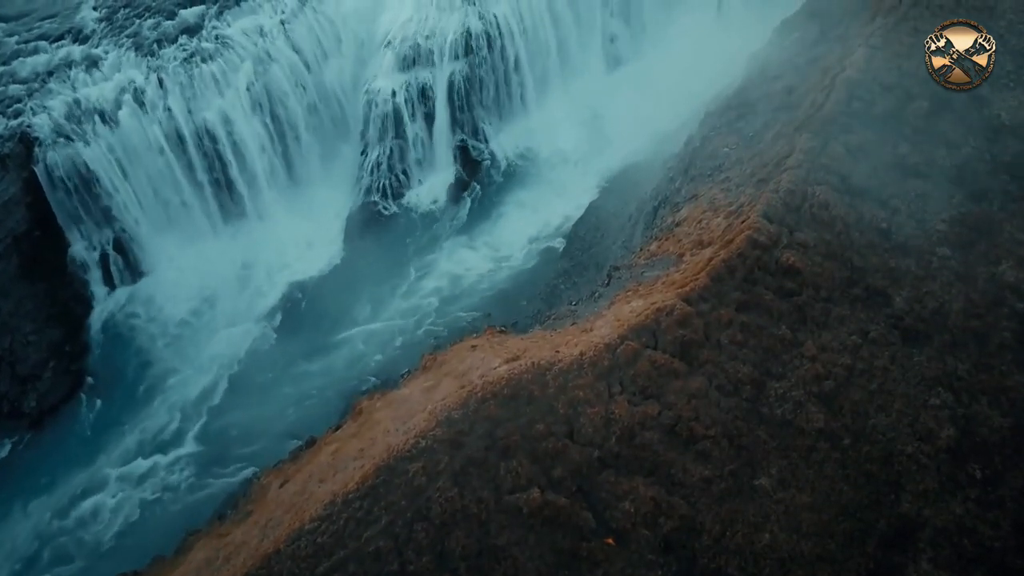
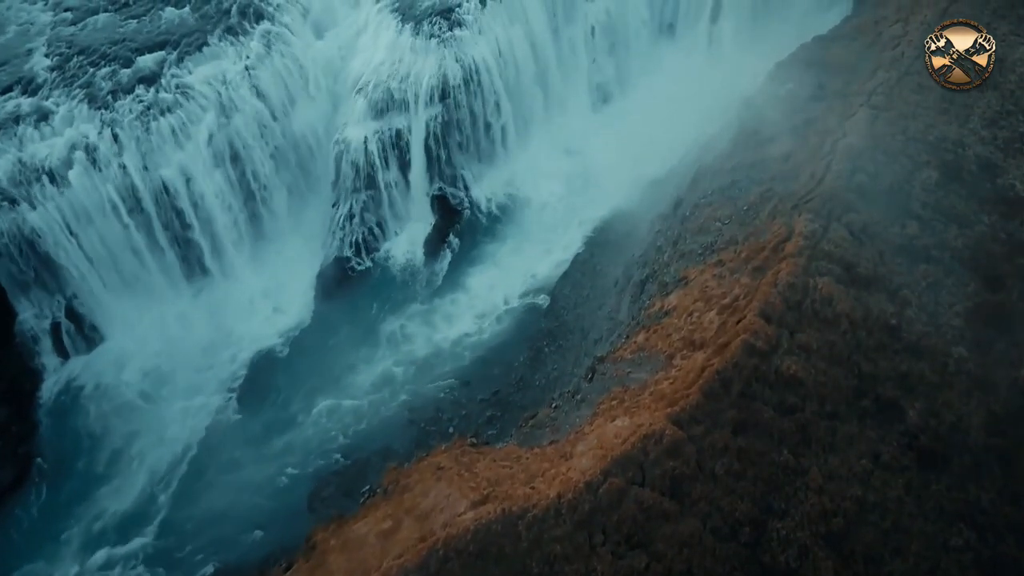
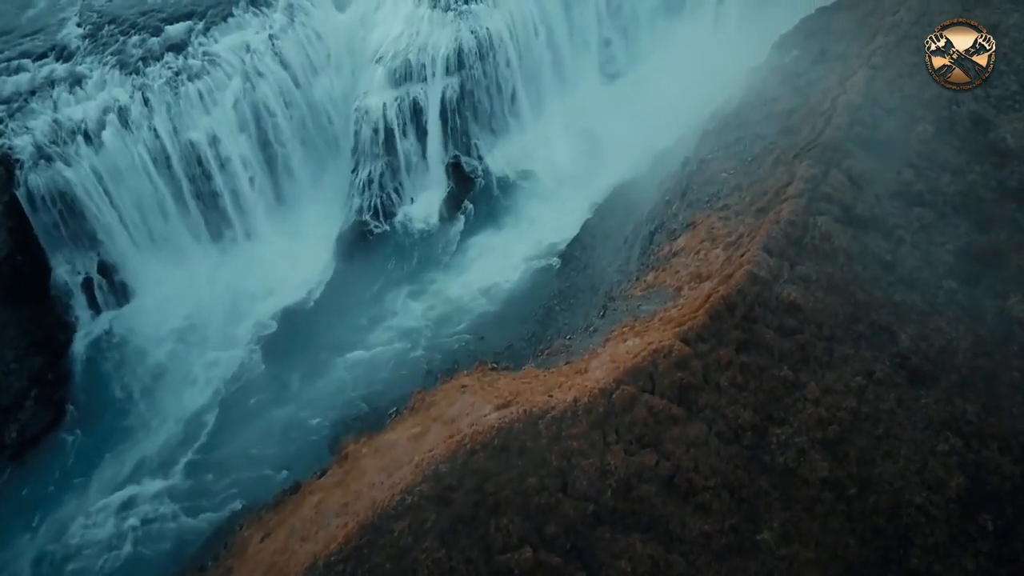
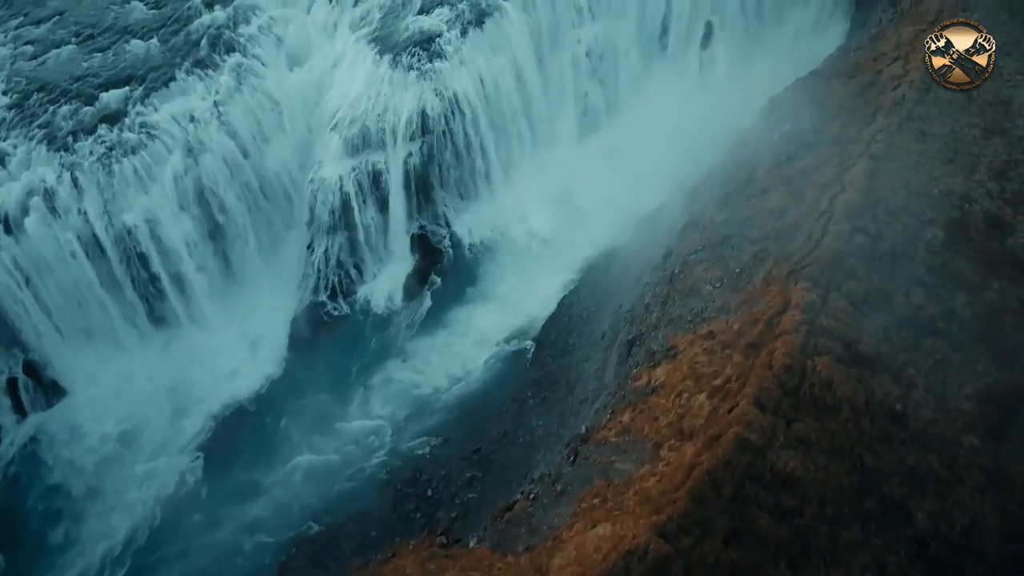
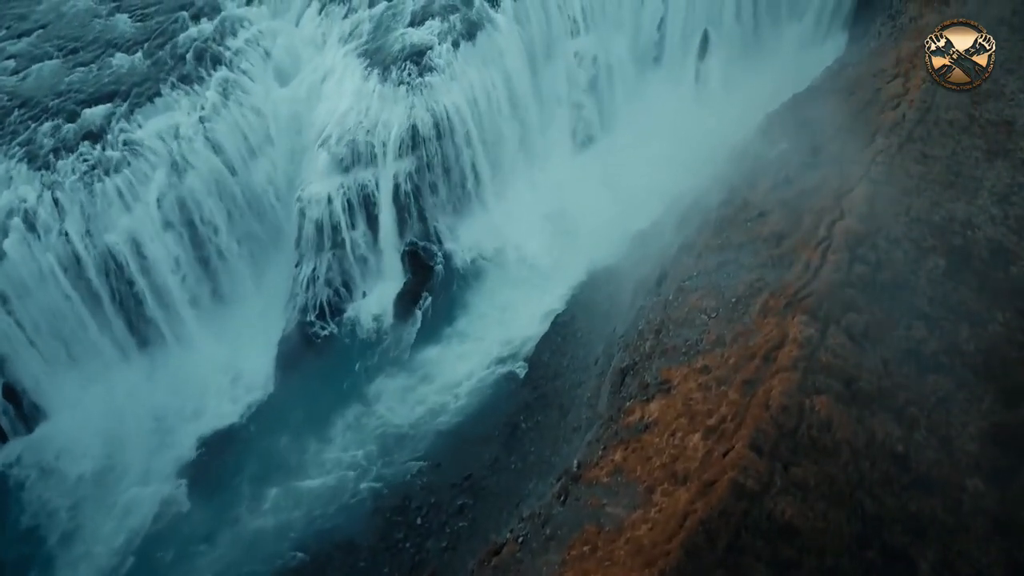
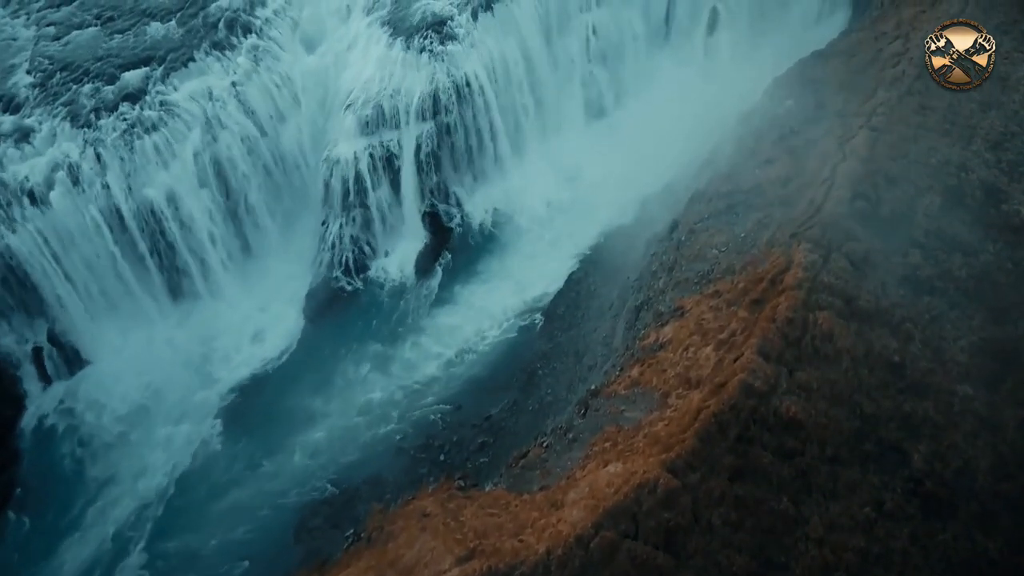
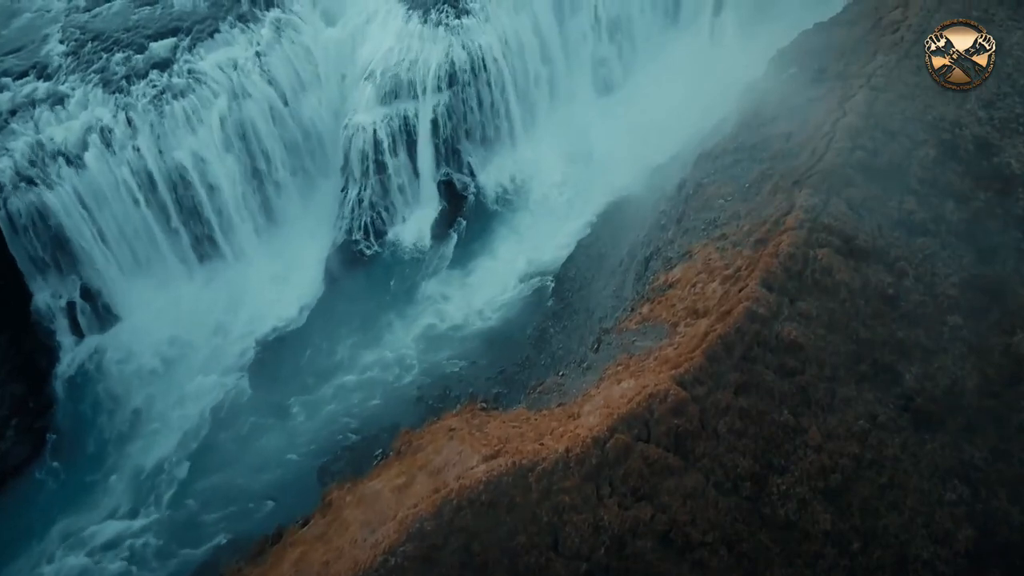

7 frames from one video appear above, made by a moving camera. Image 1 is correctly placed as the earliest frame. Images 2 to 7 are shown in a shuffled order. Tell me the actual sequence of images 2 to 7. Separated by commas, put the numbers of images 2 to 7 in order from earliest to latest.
3, 7, 2, 6, 4, 5
